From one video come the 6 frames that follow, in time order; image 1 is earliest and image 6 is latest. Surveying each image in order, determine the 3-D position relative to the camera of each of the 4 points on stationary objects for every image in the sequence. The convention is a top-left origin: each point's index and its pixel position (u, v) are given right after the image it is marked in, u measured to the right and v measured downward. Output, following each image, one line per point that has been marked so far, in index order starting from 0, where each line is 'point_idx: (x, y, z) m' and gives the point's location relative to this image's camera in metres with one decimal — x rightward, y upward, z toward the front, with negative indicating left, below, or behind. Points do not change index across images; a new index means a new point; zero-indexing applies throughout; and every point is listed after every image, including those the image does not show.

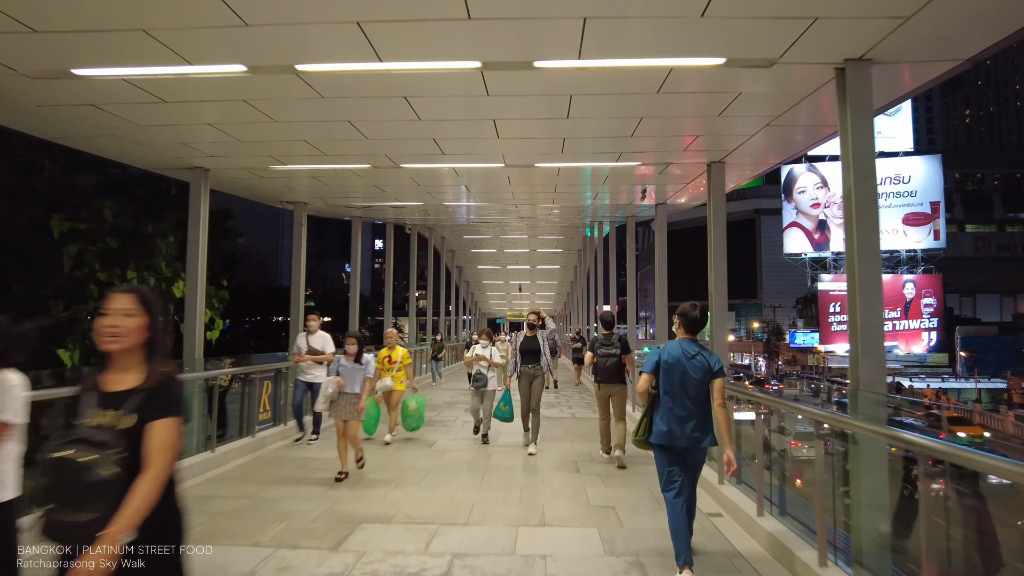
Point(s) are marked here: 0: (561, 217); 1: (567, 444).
0: (+1.0, +1.5, +13.3) m
1: (+0.6, -1.8, +7.5) m
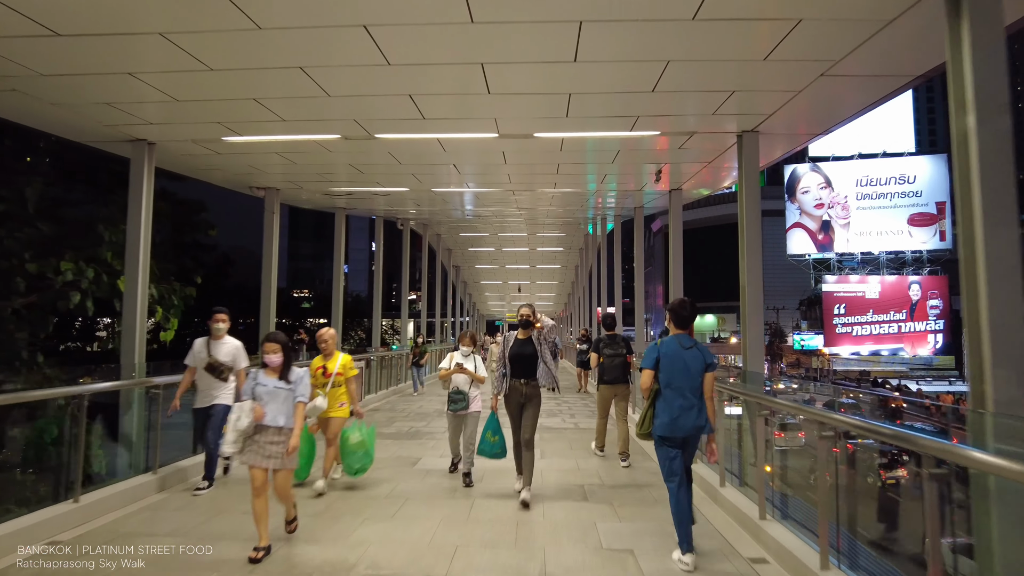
0: (+1.0, +1.5, +12.3) m
1: (+0.6, -1.8, +6.6) m
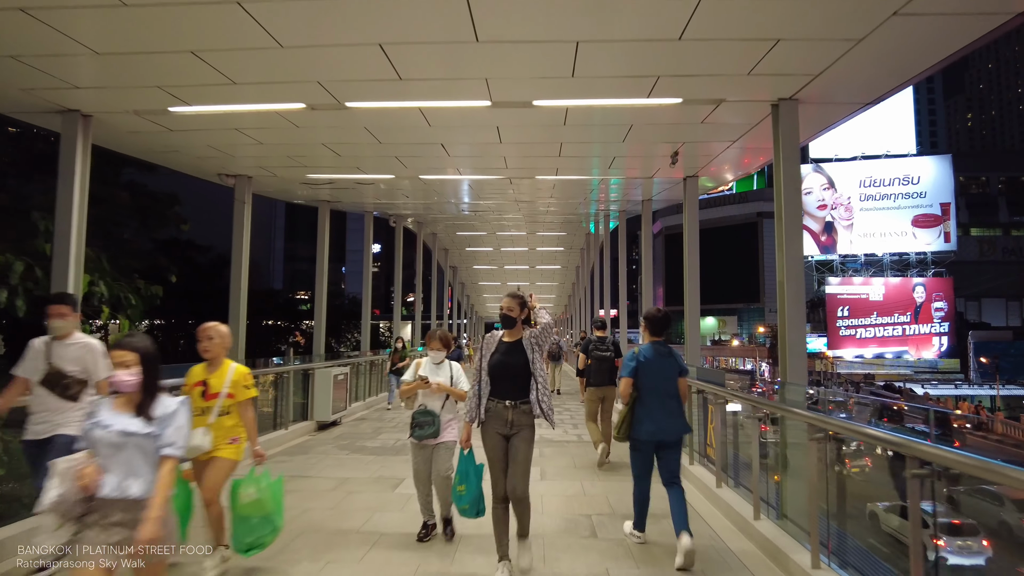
0: (+0.9, +1.6, +11.5) m
1: (+0.6, -1.8, +5.8) m
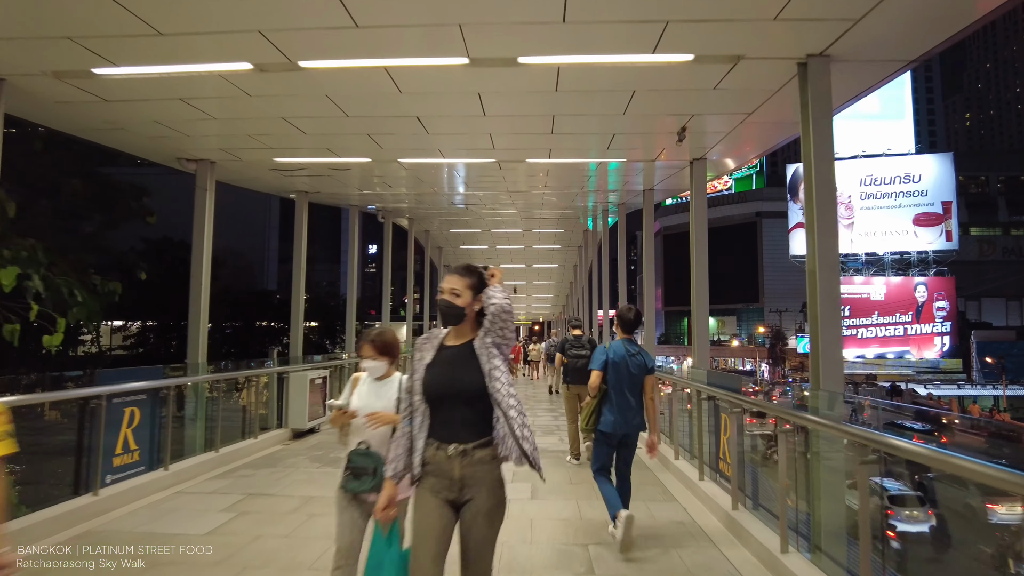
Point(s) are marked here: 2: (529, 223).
0: (+0.8, +1.6, +10.9) m
1: (+0.4, -1.7, +5.1) m
2: (+0.4, +1.7, +17.2) m
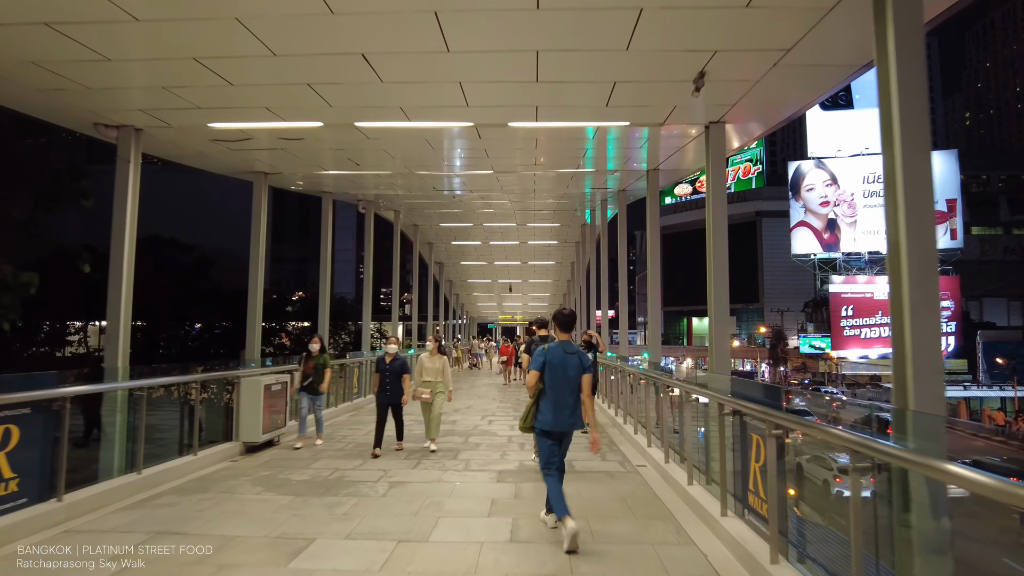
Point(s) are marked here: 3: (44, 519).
0: (+0.6, +1.7, +9.8) m
1: (+0.3, -1.6, +4.0) m
2: (+0.2, +1.8, +16.1) m
3: (-3.2, -1.6, +4.3) m
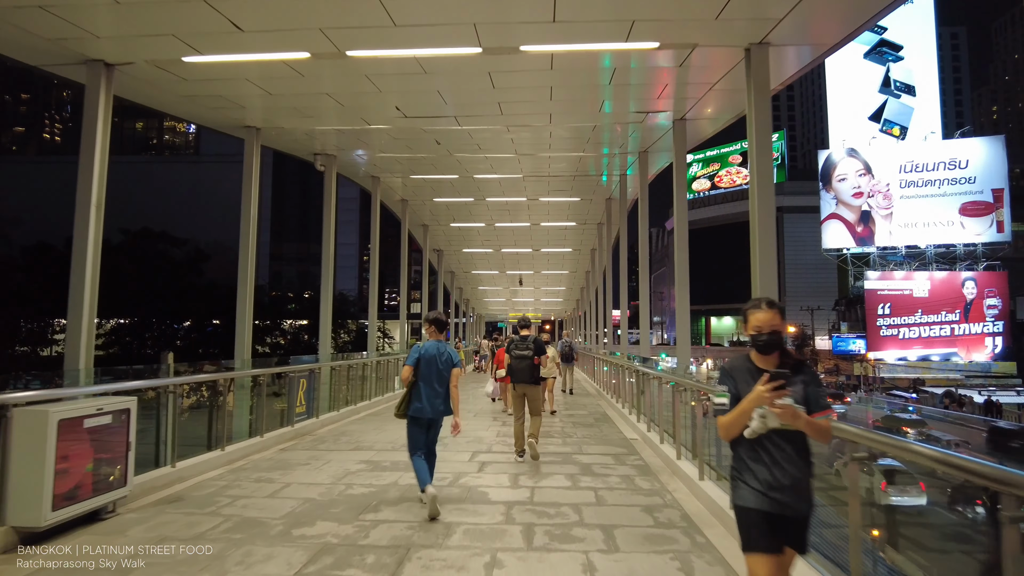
0: (+0.7, +2.0, +6.5) m
1: (+0.2, -1.4, +0.8) m
2: (+0.4, +2.1, +12.8) m
3: (-3.2, -1.3, +1.1) m
